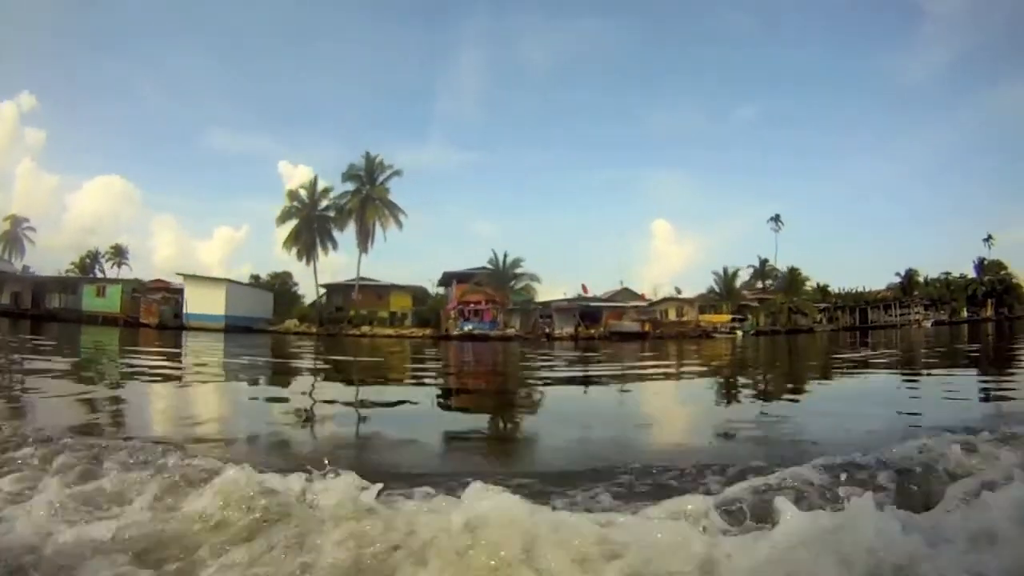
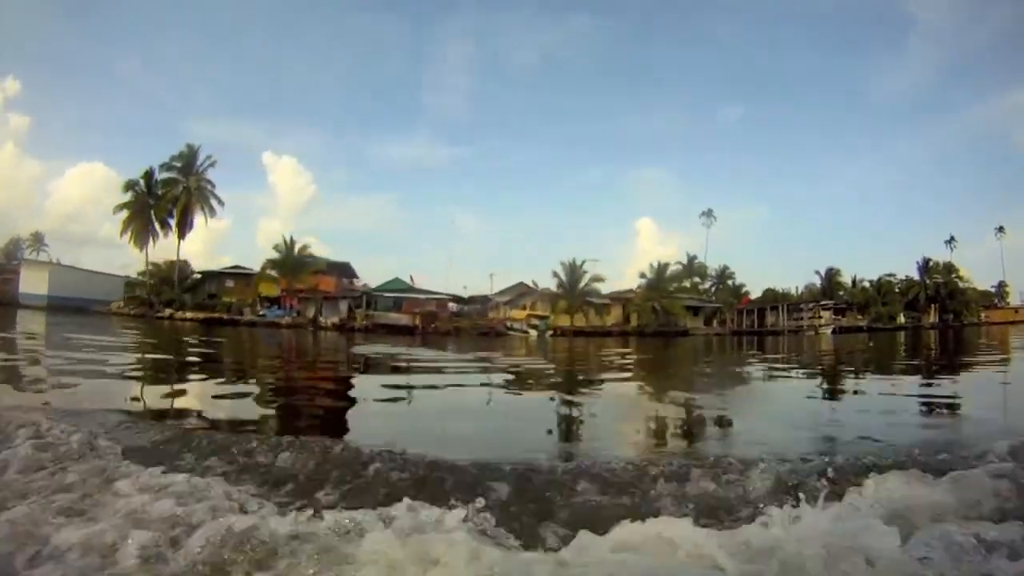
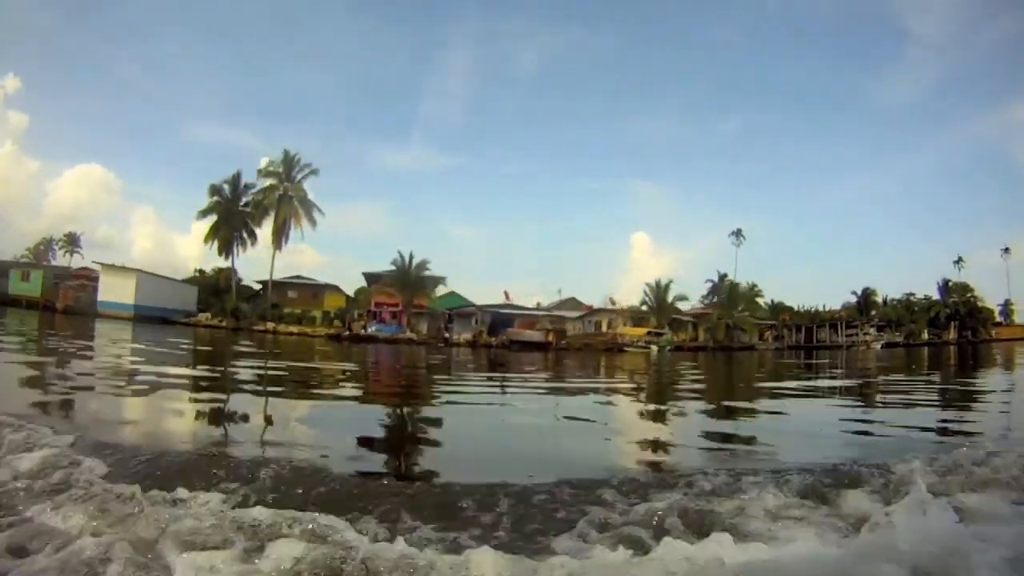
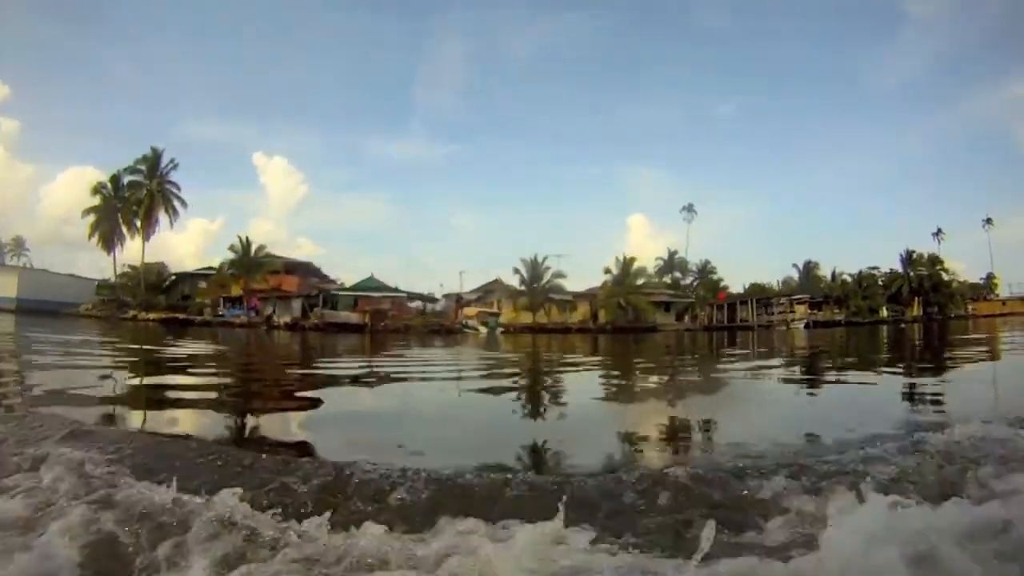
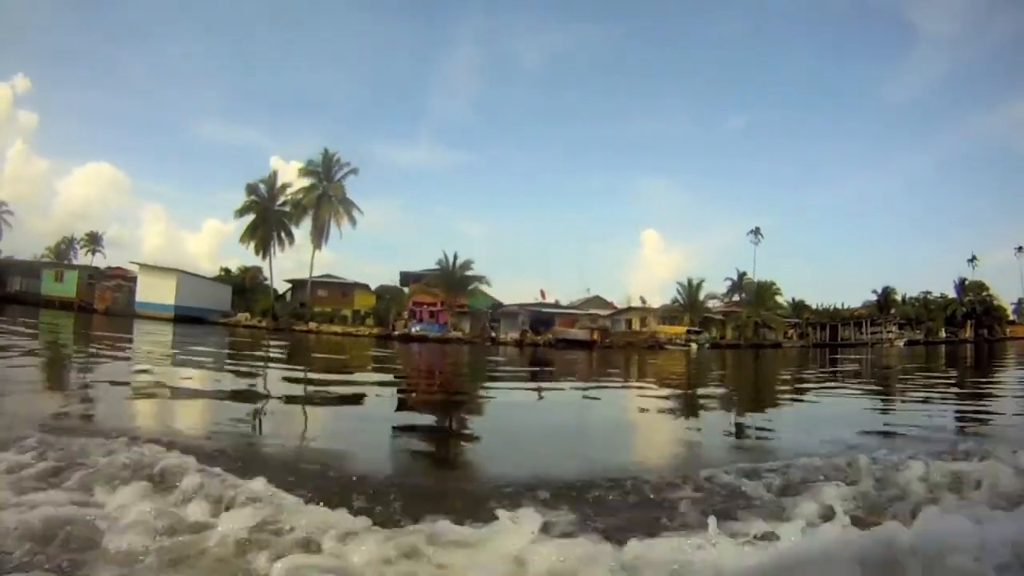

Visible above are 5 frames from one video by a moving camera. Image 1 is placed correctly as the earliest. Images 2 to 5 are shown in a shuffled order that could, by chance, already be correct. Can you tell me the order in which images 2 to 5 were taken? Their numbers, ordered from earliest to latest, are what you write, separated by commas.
5, 3, 2, 4
